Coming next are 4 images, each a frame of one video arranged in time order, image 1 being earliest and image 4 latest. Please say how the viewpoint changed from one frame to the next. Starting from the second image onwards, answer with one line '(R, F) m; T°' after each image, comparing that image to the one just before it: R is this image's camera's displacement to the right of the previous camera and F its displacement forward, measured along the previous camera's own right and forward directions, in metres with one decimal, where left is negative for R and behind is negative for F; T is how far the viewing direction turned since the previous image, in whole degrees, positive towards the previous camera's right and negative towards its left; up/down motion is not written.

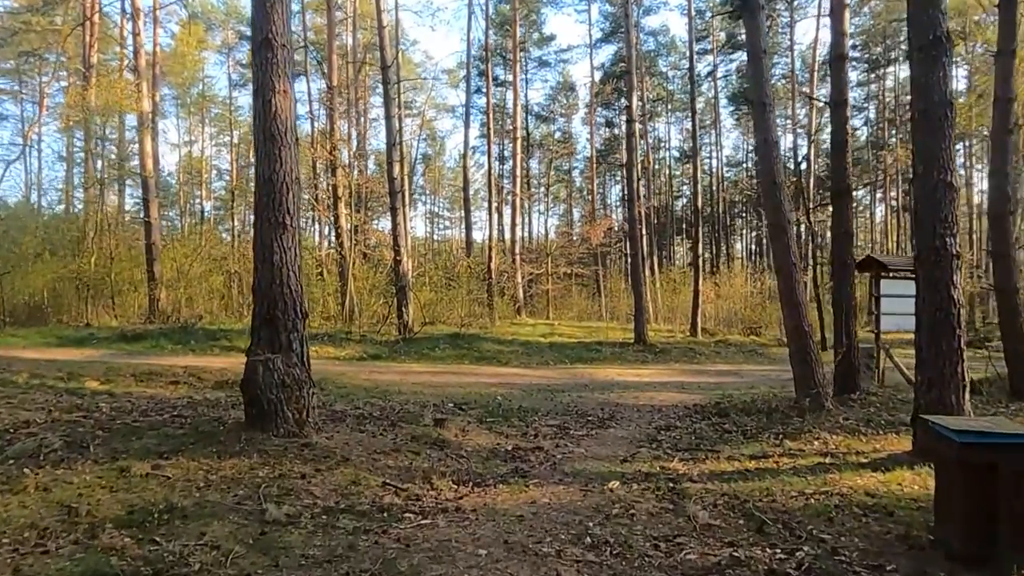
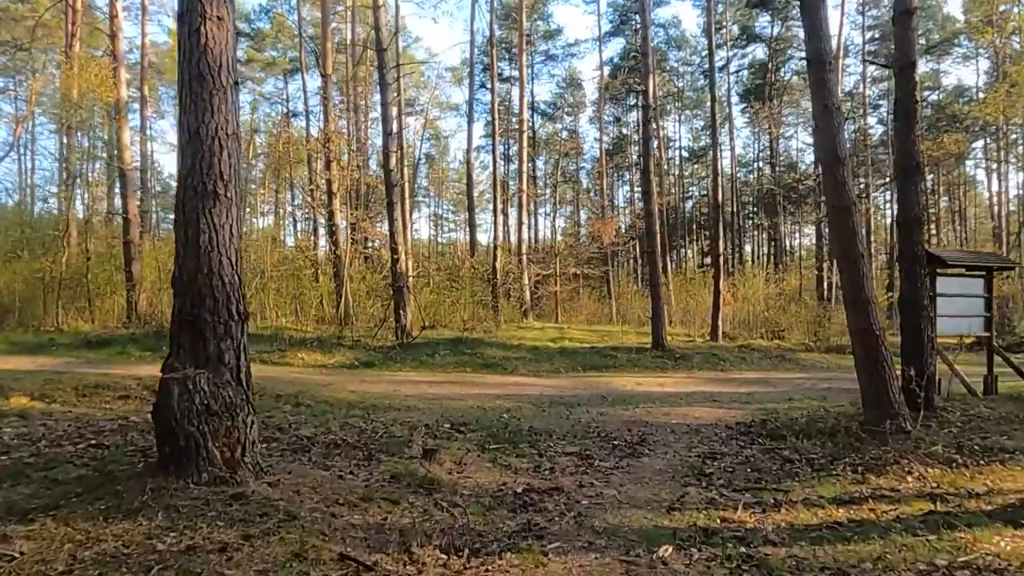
(0.0, +1.3) m; 0°
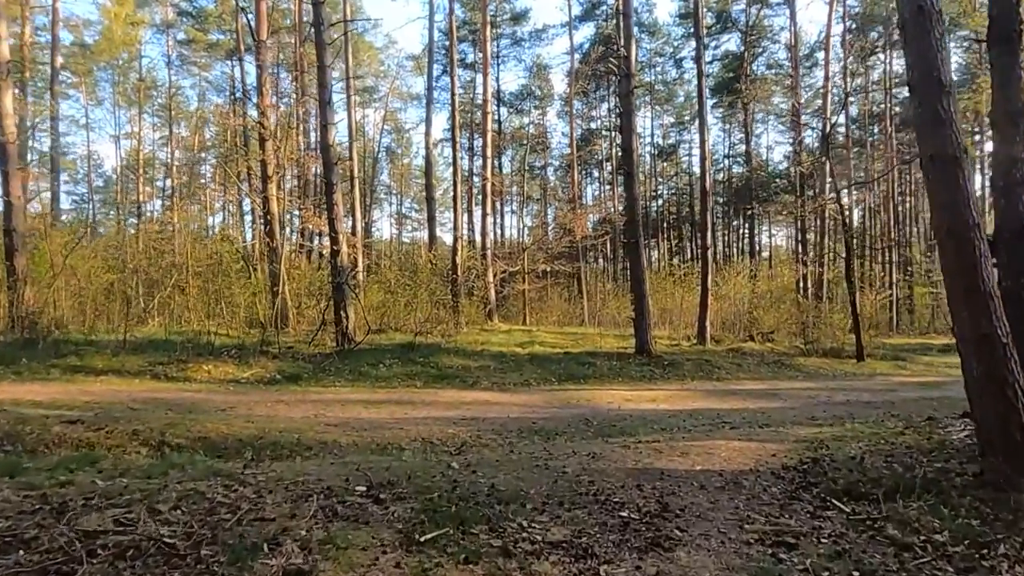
(+0.1, +2.3) m; +3°
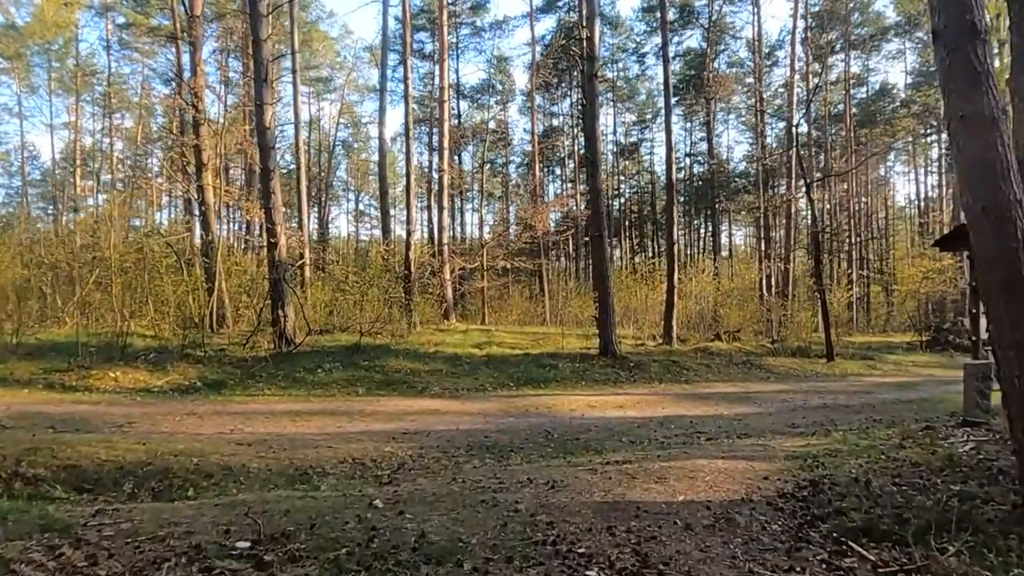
(+0.1, +1.0) m; +3°
